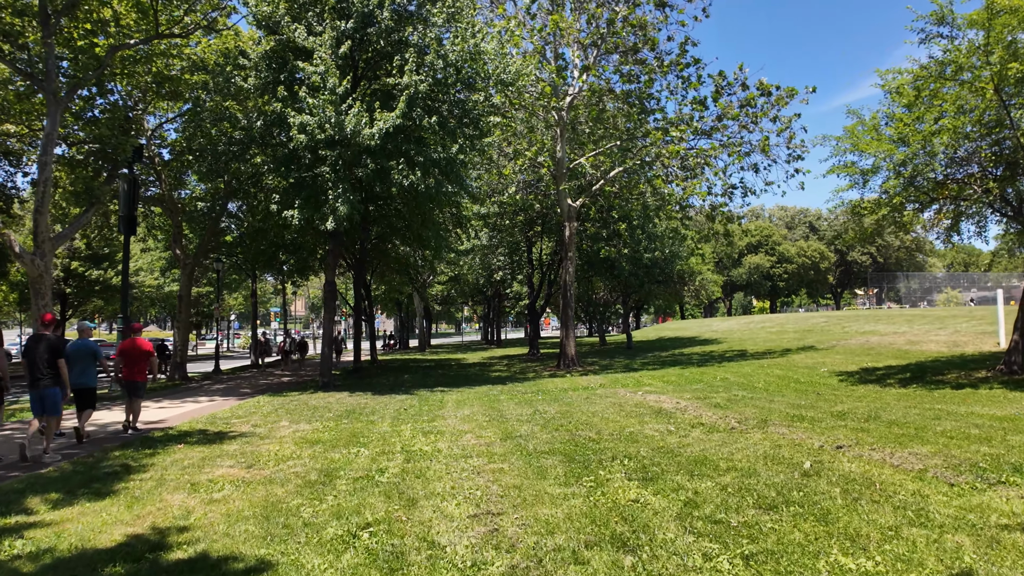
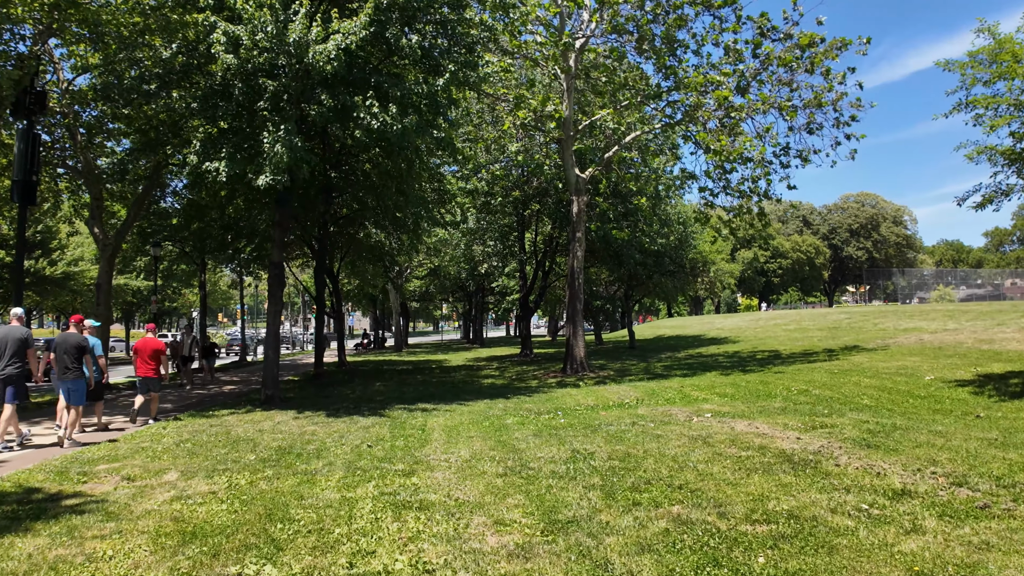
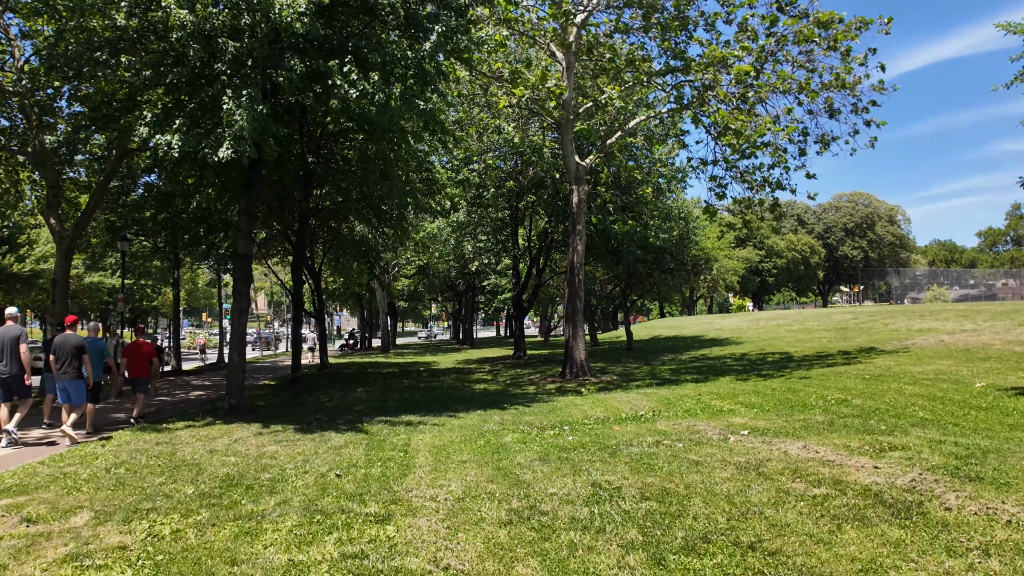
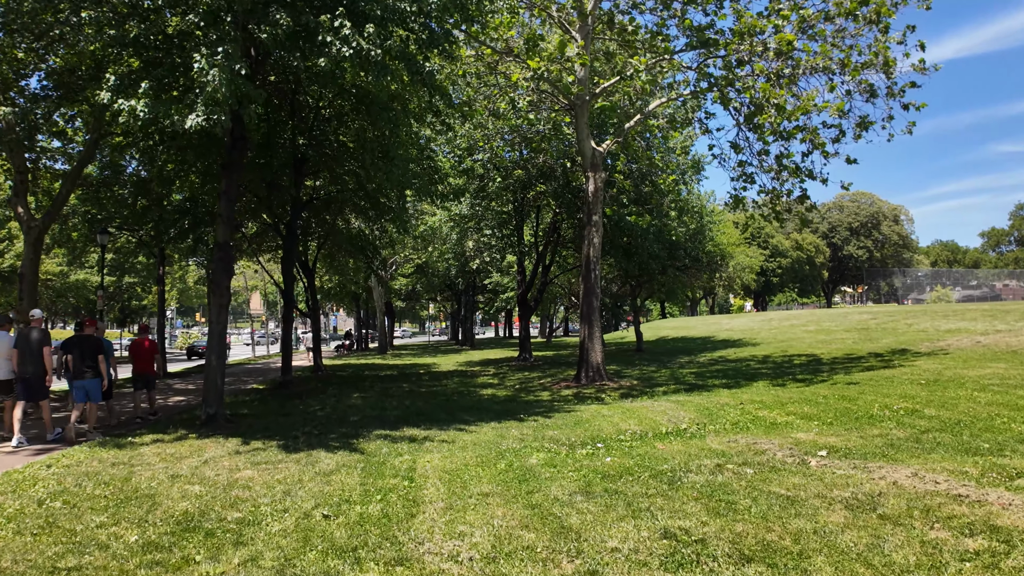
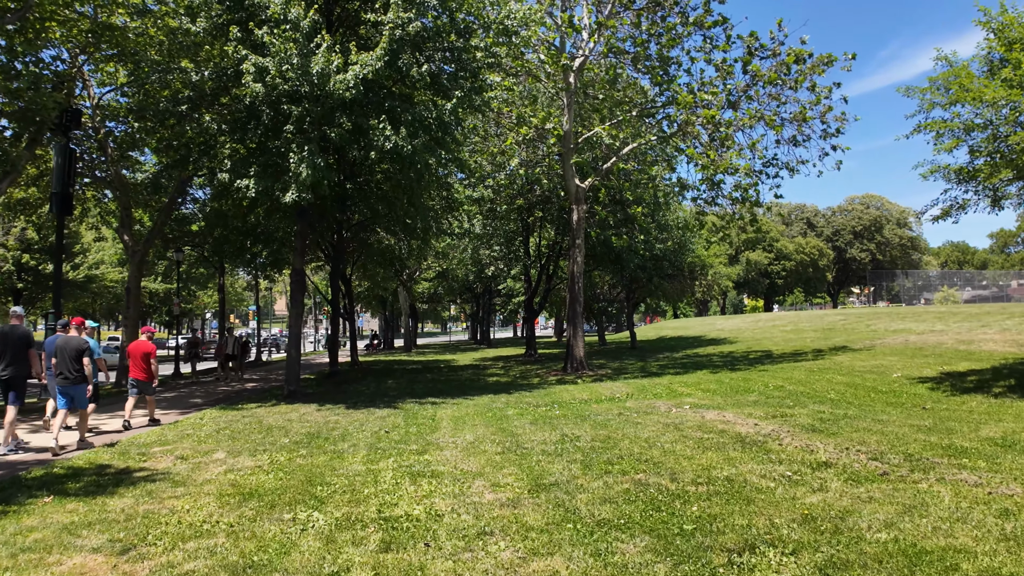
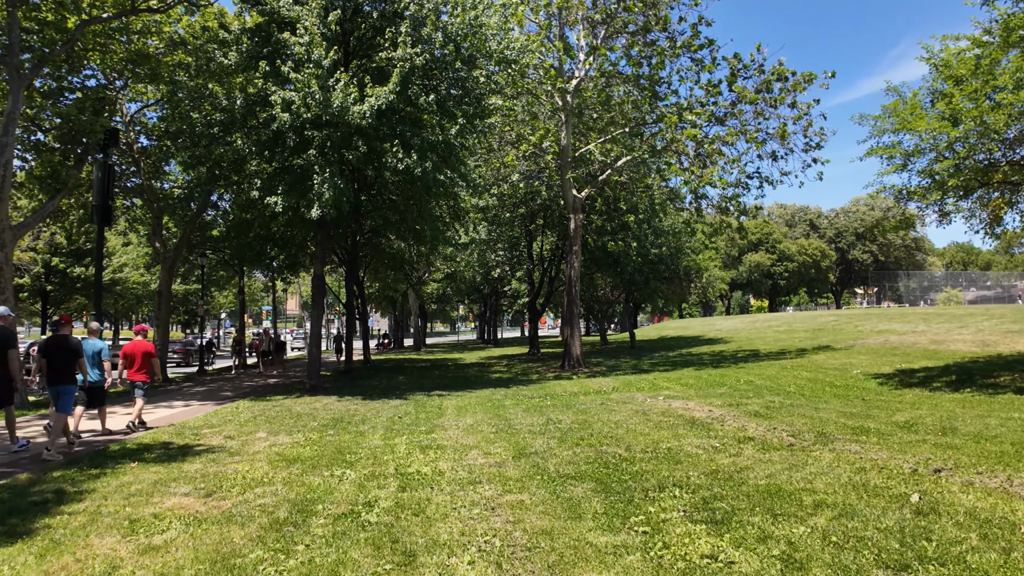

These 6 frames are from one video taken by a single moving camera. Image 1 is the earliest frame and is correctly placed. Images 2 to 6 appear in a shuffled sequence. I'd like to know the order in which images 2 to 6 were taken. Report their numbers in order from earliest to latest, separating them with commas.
6, 5, 2, 3, 4
